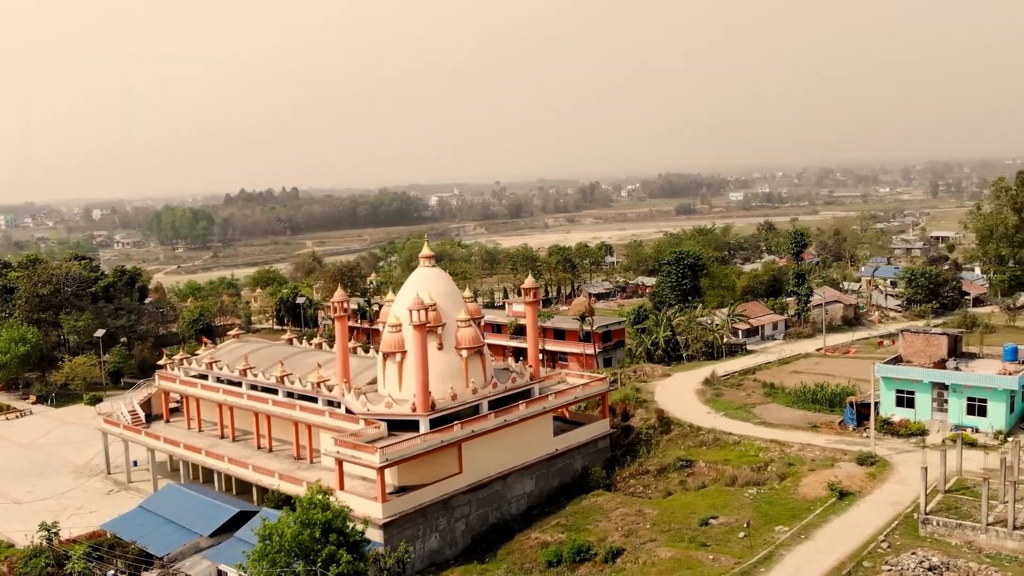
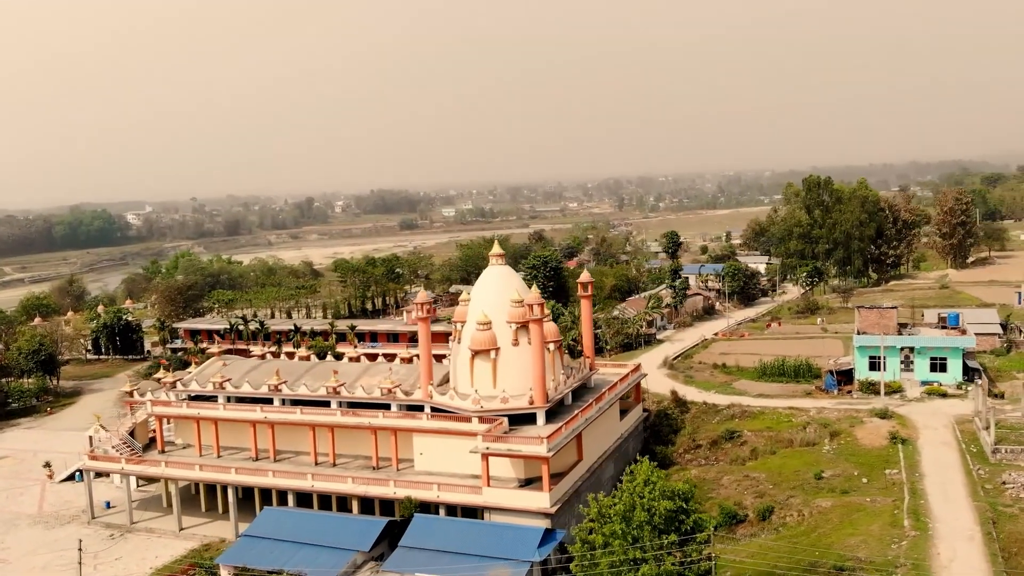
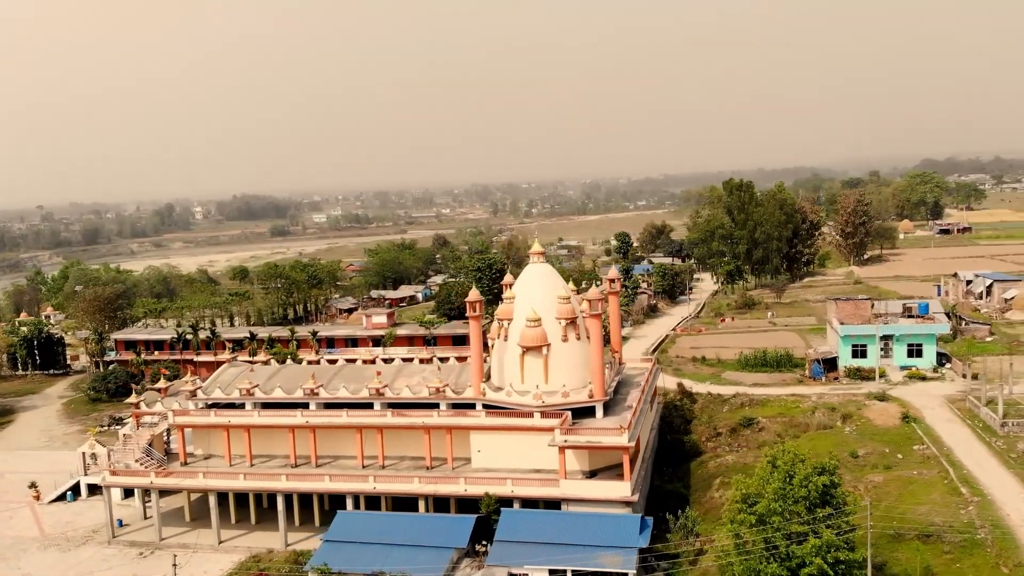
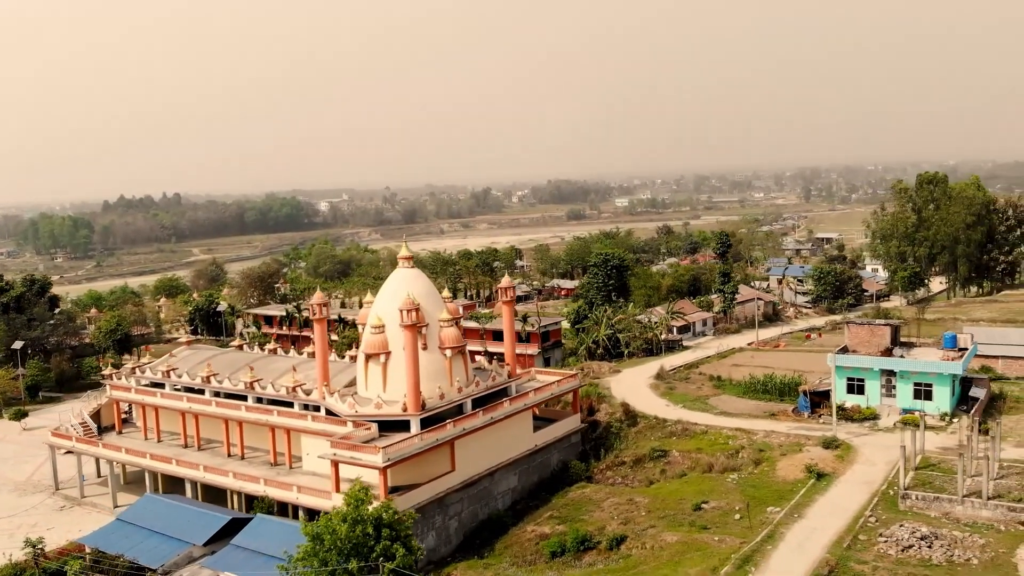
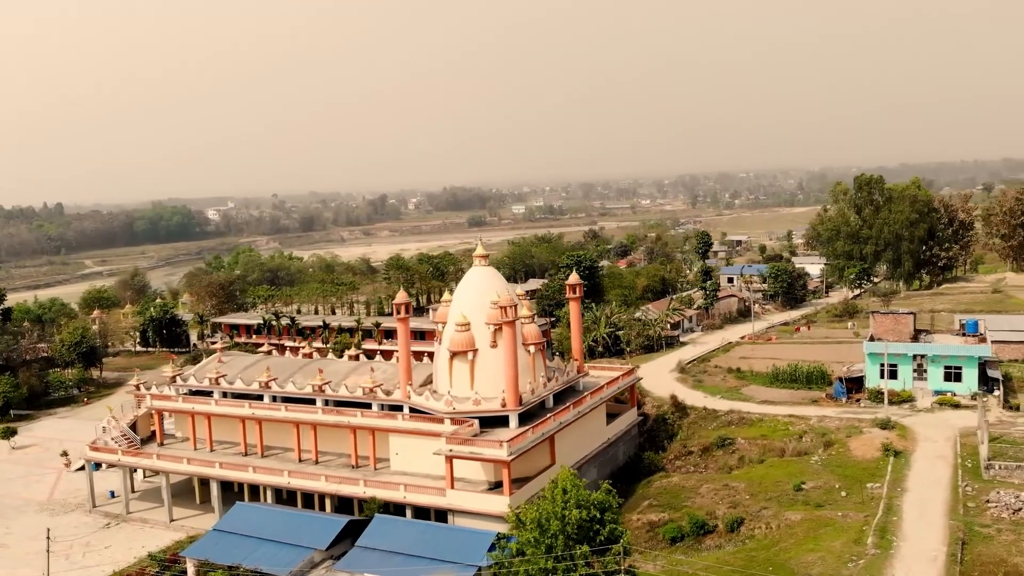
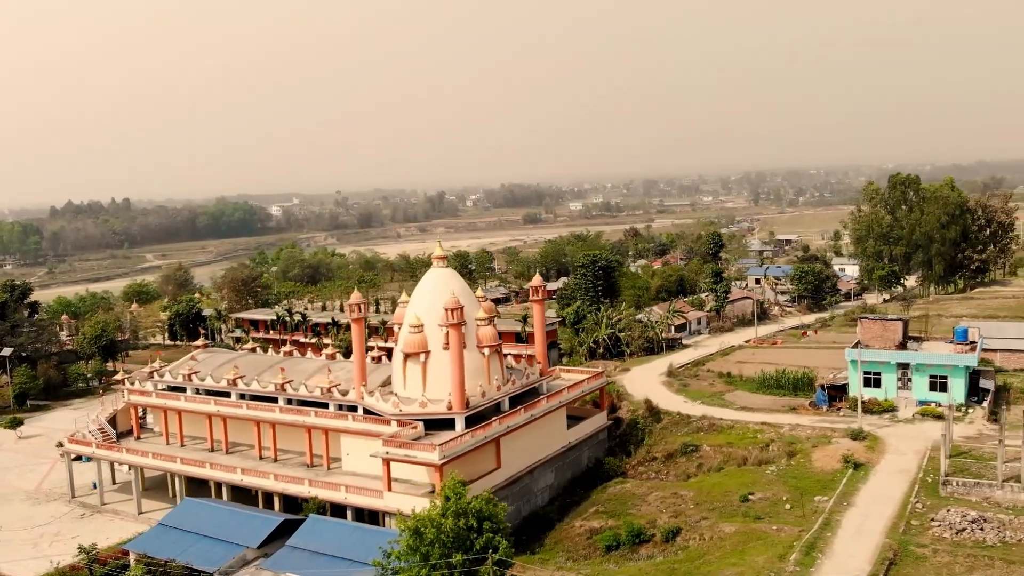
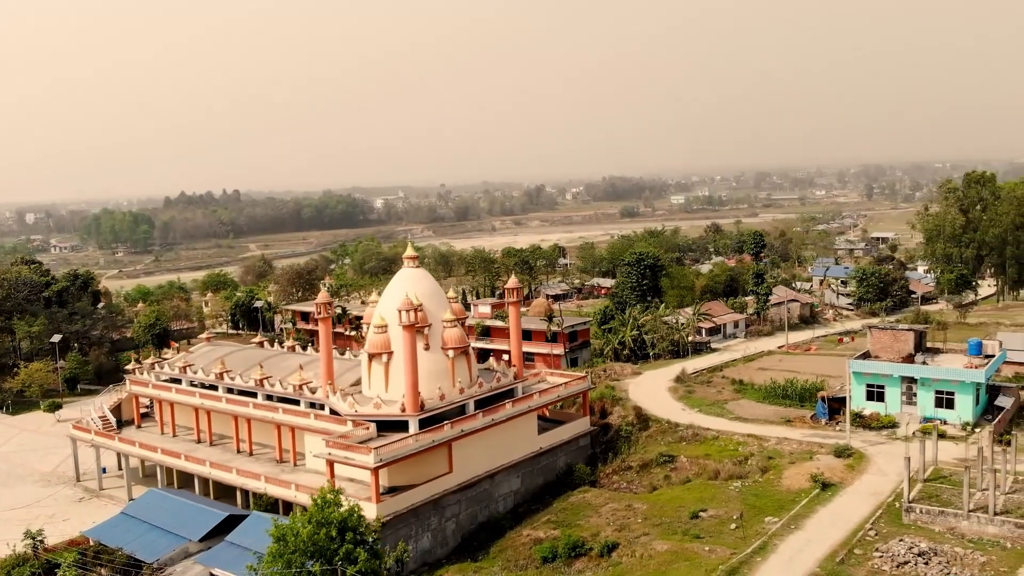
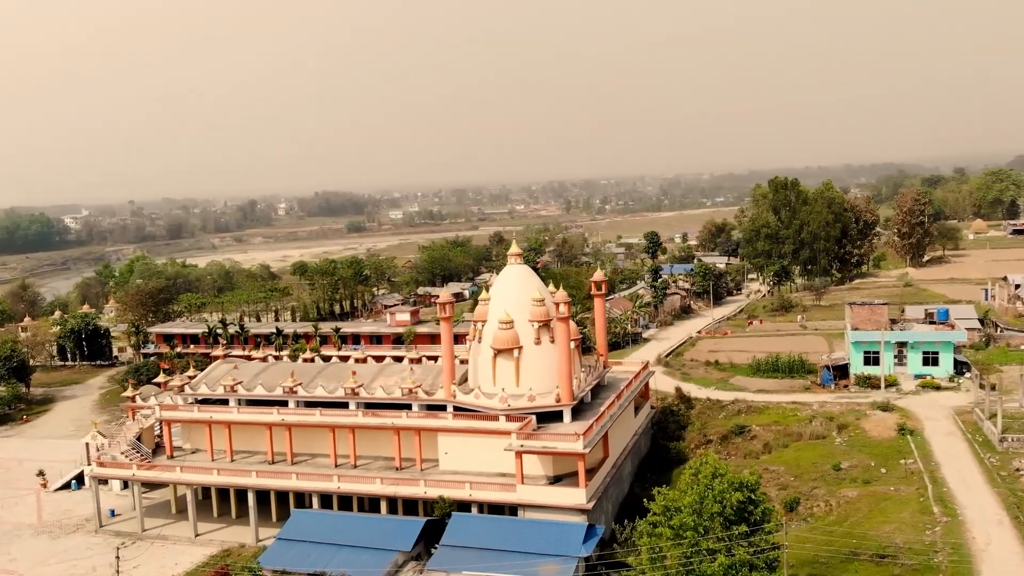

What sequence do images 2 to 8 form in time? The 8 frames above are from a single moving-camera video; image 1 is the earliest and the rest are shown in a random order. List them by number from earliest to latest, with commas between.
7, 4, 6, 5, 2, 8, 3
